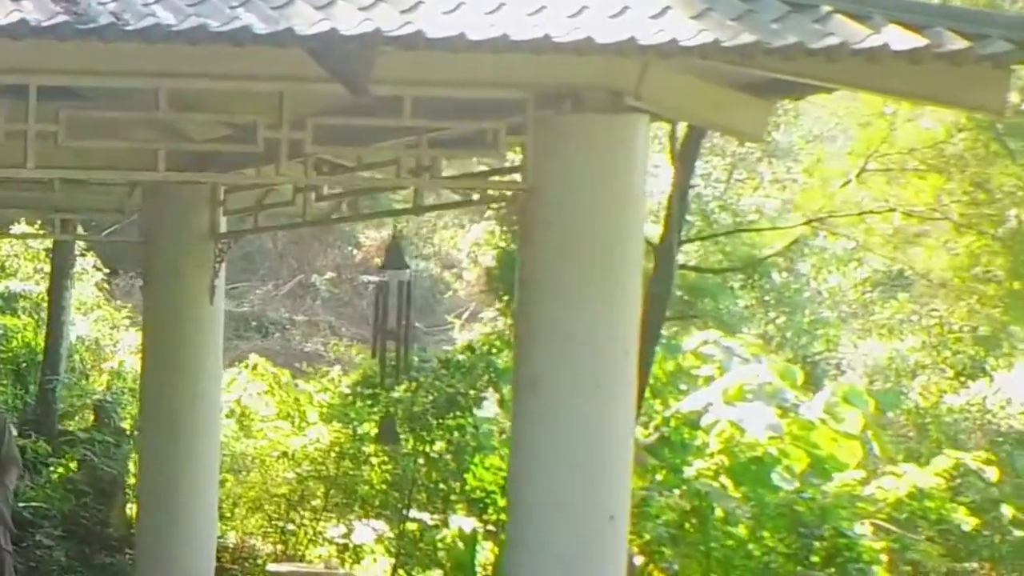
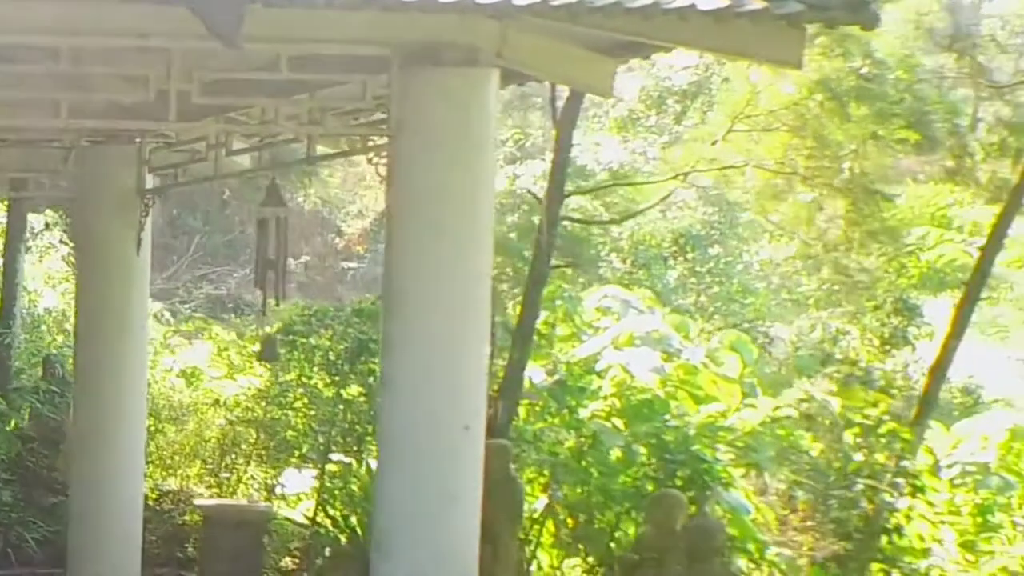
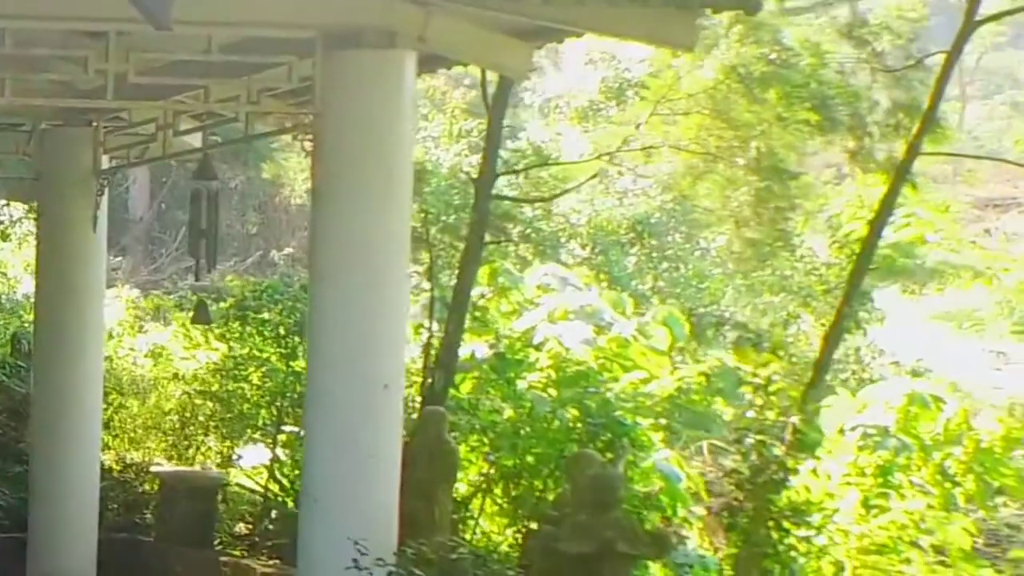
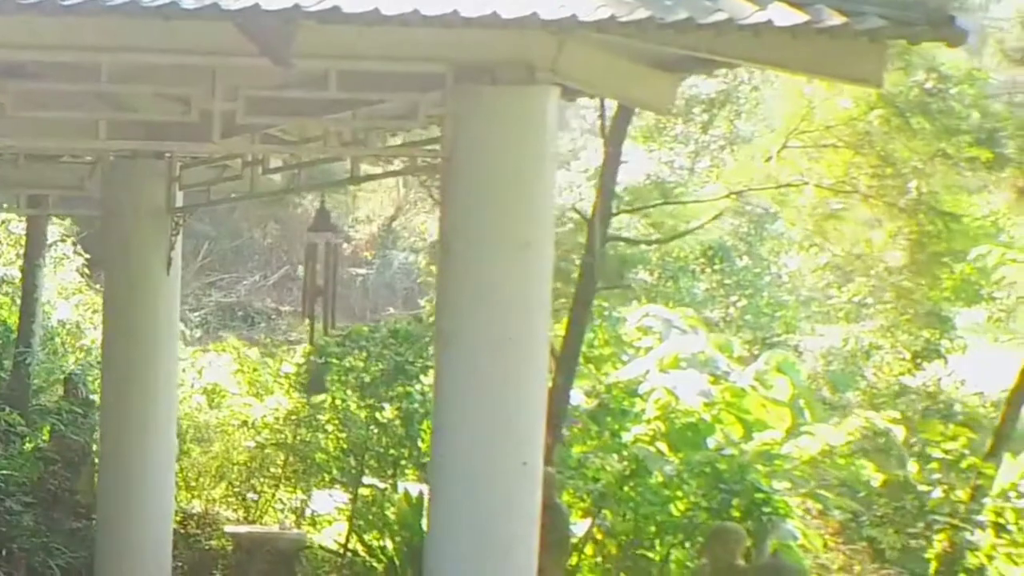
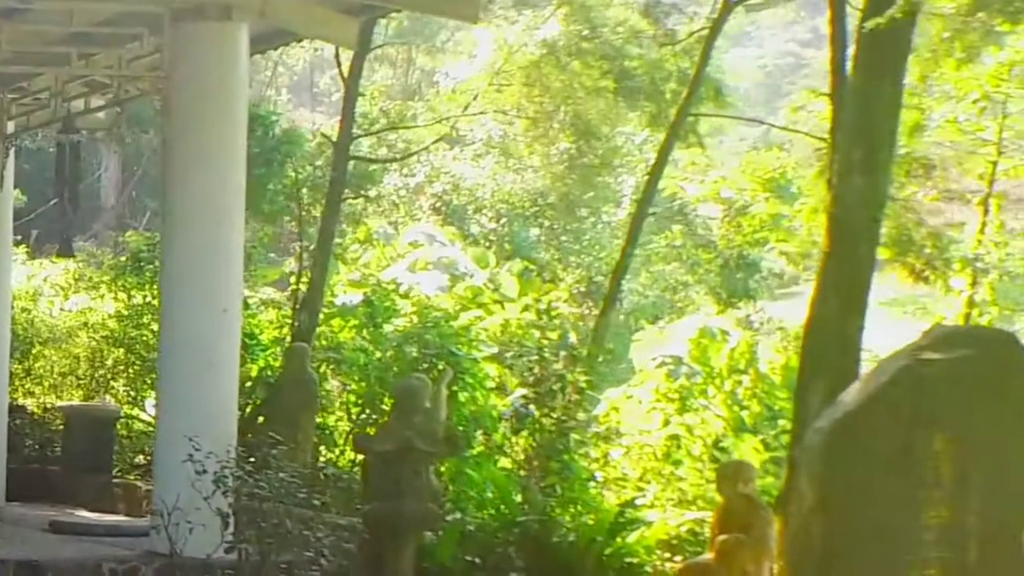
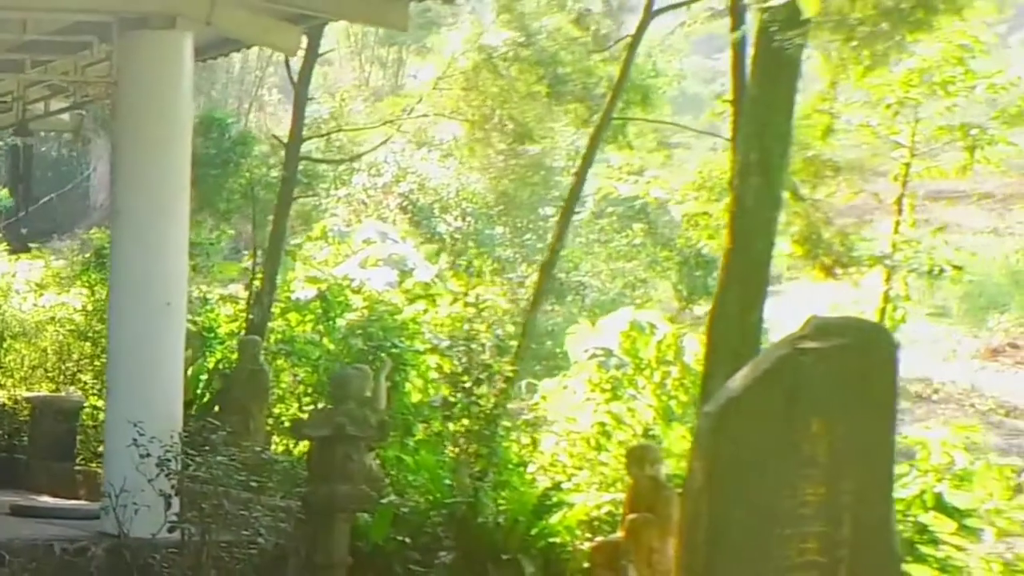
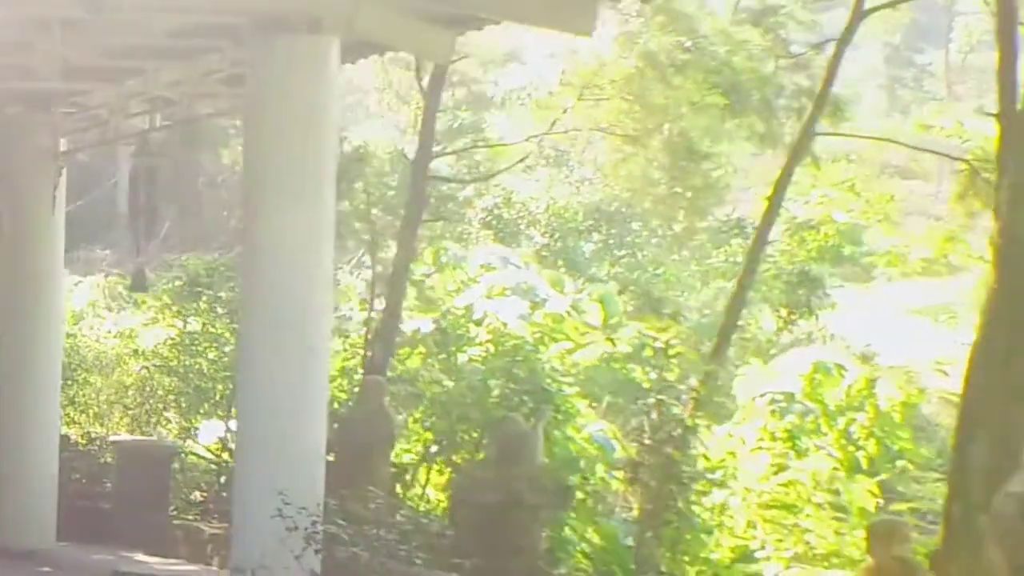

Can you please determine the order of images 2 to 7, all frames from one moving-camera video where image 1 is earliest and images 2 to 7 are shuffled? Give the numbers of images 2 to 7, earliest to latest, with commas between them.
4, 2, 3, 7, 5, 6
